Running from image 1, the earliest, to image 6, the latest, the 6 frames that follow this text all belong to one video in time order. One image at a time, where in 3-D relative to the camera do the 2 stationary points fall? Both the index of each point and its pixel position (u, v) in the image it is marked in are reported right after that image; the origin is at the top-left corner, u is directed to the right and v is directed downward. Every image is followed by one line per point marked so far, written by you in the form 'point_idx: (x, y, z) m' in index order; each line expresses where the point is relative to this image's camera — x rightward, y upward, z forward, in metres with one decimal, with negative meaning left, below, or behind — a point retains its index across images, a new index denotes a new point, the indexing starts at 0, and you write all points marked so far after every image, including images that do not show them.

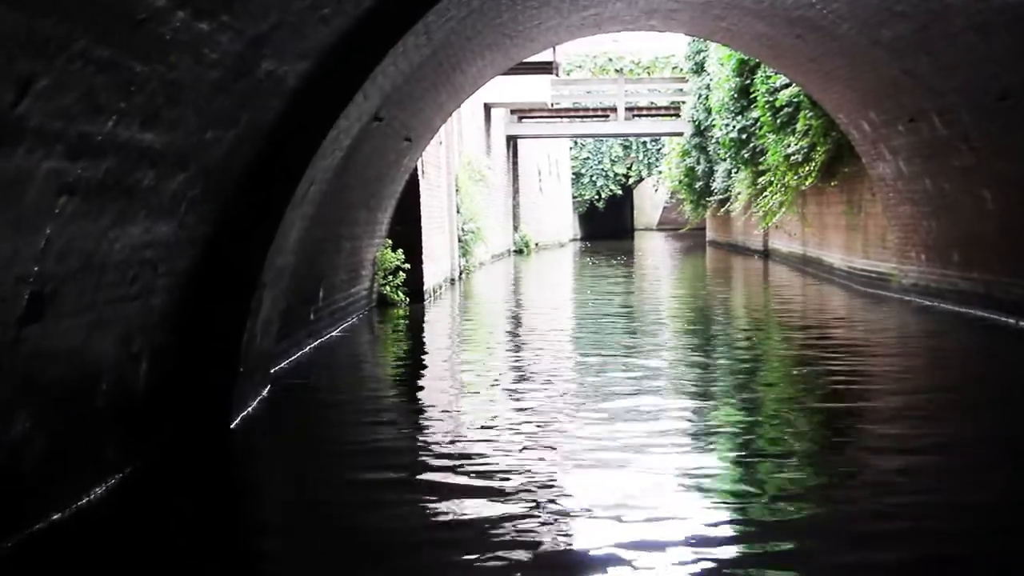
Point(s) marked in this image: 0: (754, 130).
0: (+3.2, +2.1, +13.8) m
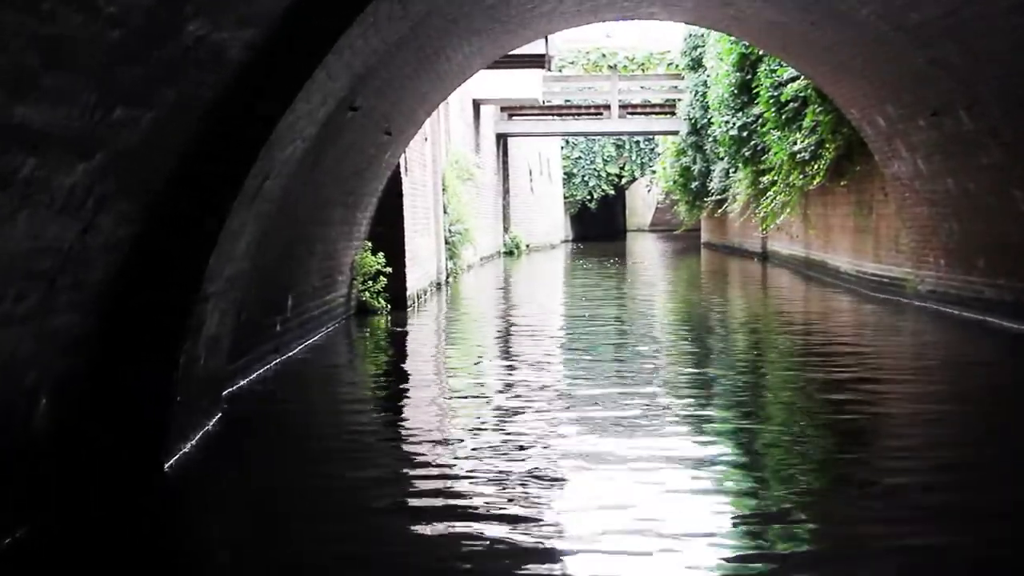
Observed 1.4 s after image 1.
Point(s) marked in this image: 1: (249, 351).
0: (+3.1, +2.0, +13.2) m
1: (-1.4, -0.3, +5.7) m
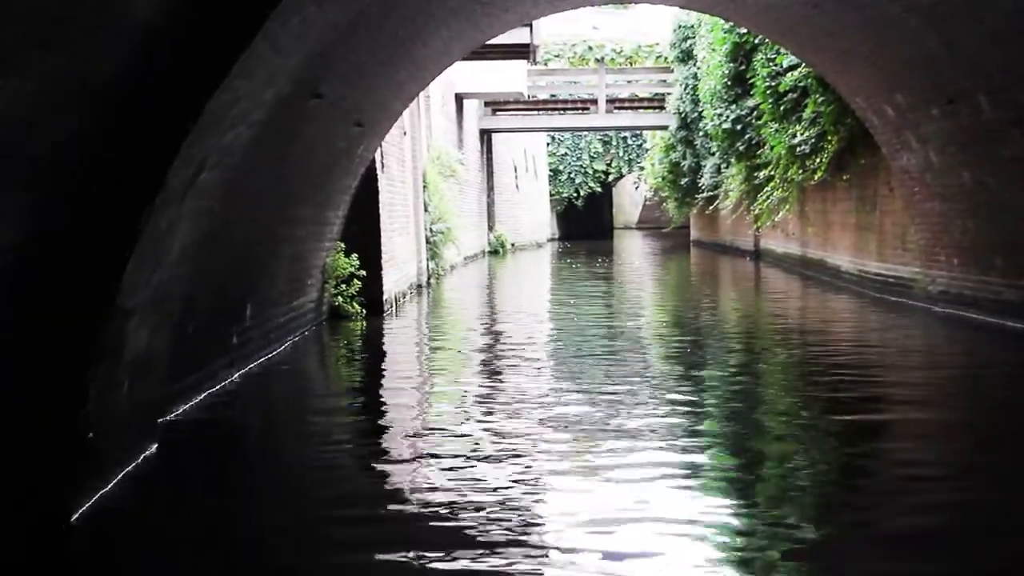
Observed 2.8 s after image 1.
0: (+2.9, +2.0, +12.6) m
1: (-1.5, -0.4, +5.1) m
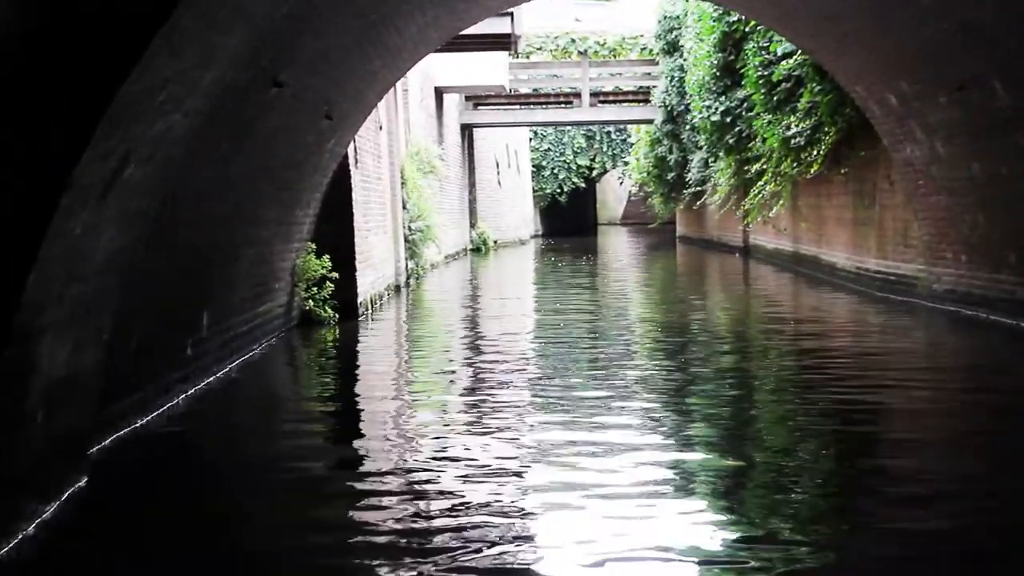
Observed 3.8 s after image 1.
0: (+2.7, +2.1, +12.2) m
1: (-1.6, -0.4, +4.6) m
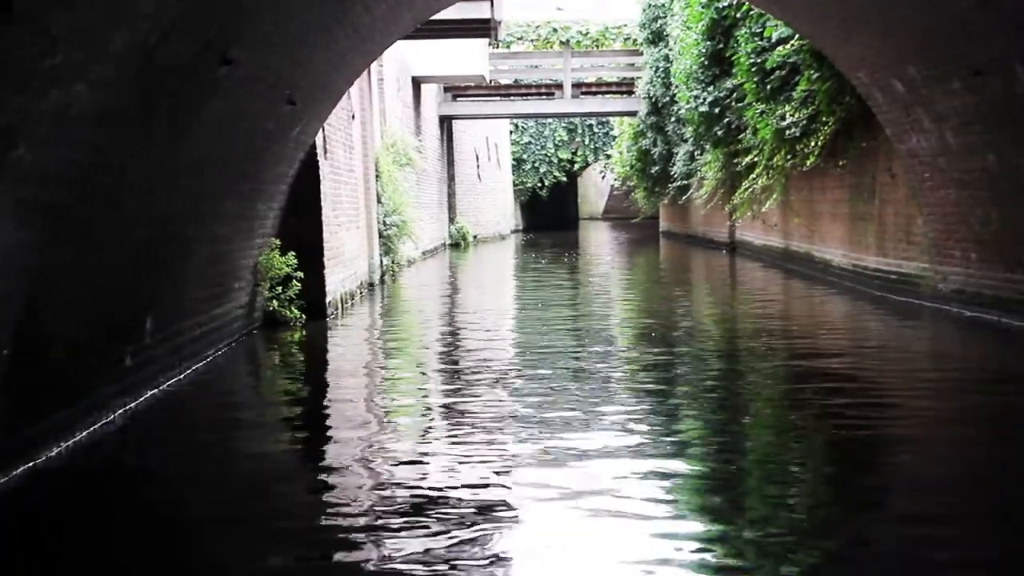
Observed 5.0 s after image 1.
0: (+2.4, +2.1, +11.7) m
1: (-1.7, -0.4, +4.1) m
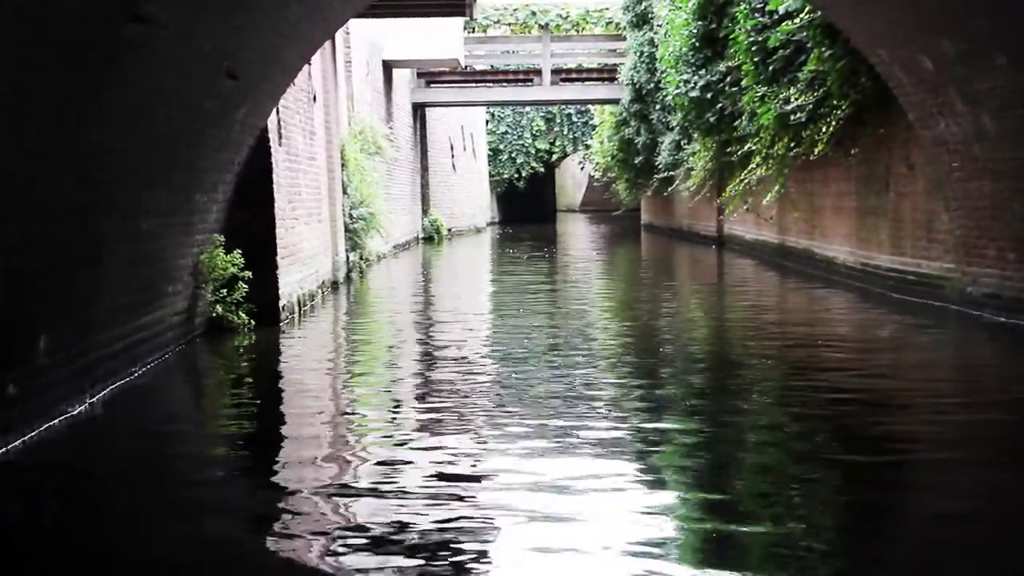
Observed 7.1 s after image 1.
0: (+2.2, +2.1, +10.9) m
1: (-1.8, -0.5, +3.2) m
